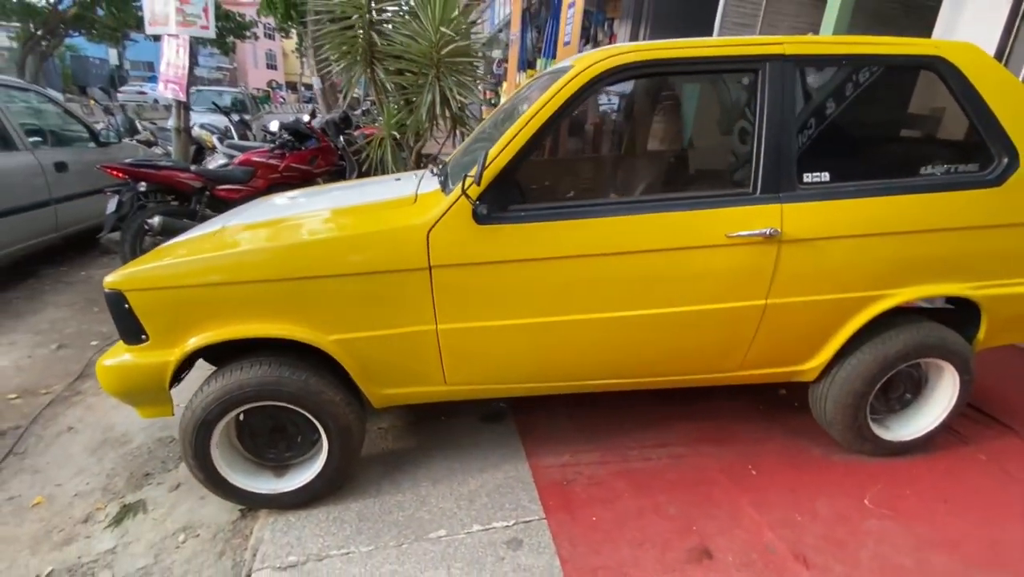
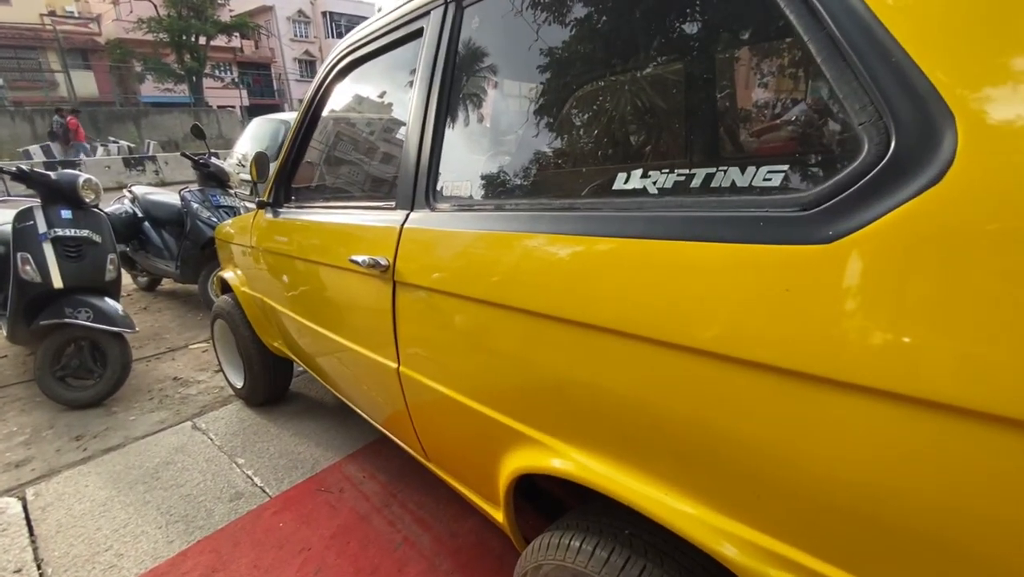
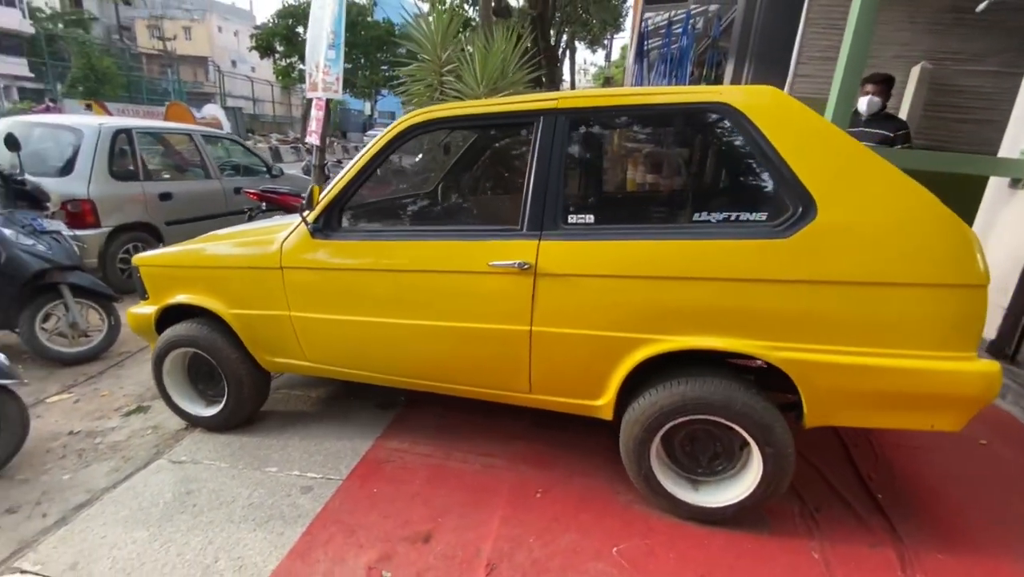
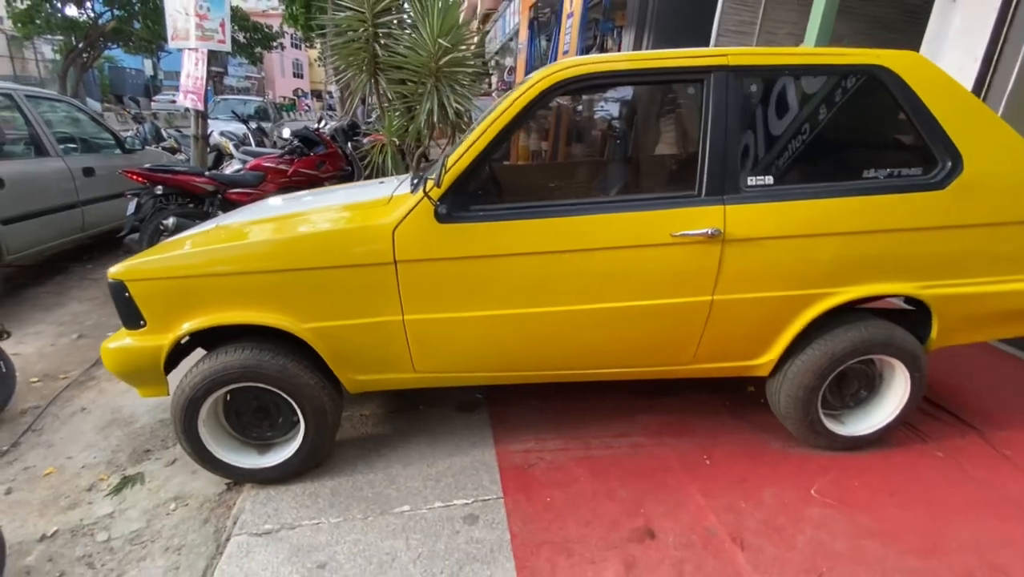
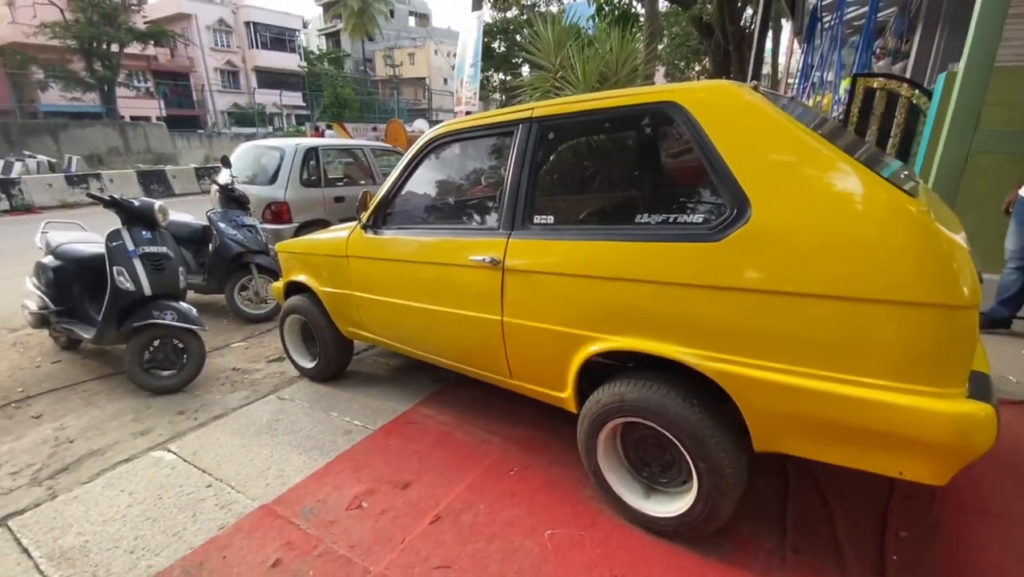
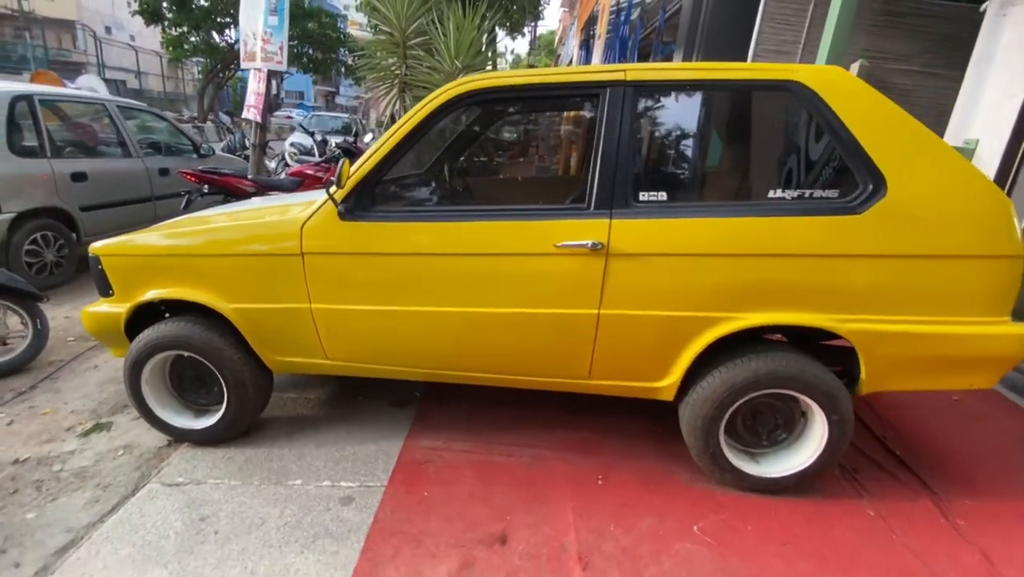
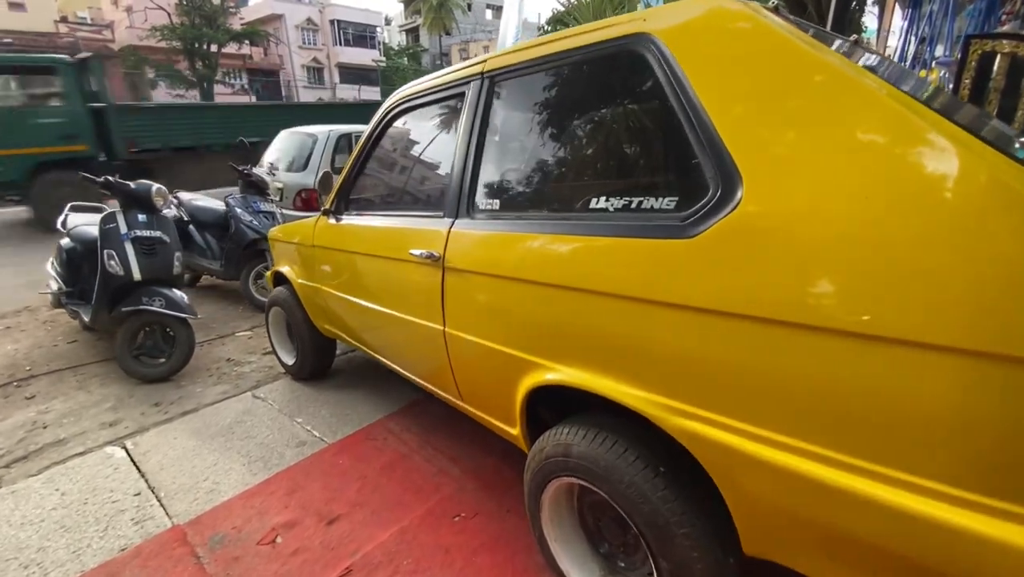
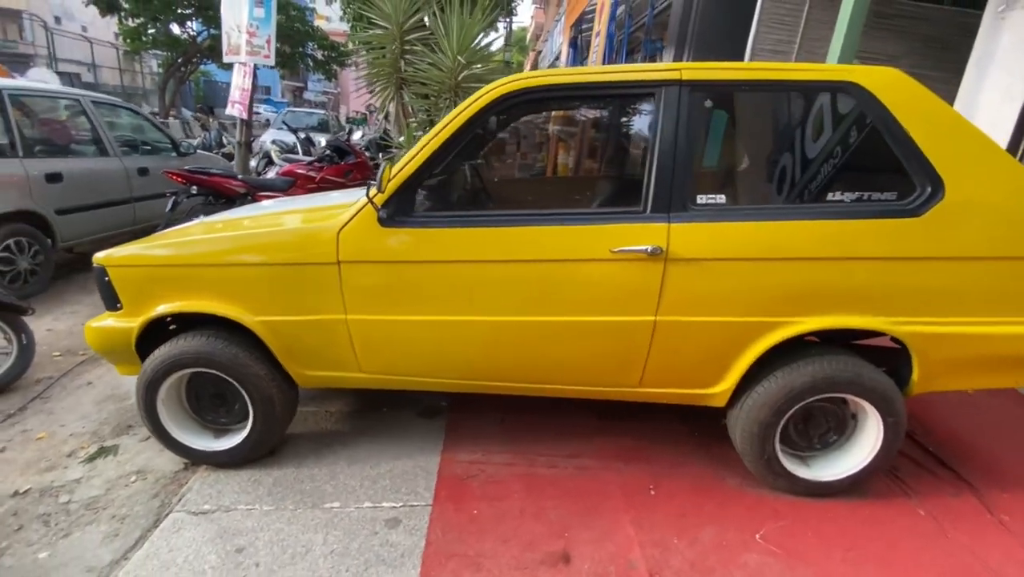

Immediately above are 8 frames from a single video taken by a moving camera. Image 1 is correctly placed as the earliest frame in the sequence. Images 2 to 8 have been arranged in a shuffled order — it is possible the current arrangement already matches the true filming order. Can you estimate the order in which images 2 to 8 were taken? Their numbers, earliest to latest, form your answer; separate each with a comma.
4, 8, 6, 3, 5, 7, 2
